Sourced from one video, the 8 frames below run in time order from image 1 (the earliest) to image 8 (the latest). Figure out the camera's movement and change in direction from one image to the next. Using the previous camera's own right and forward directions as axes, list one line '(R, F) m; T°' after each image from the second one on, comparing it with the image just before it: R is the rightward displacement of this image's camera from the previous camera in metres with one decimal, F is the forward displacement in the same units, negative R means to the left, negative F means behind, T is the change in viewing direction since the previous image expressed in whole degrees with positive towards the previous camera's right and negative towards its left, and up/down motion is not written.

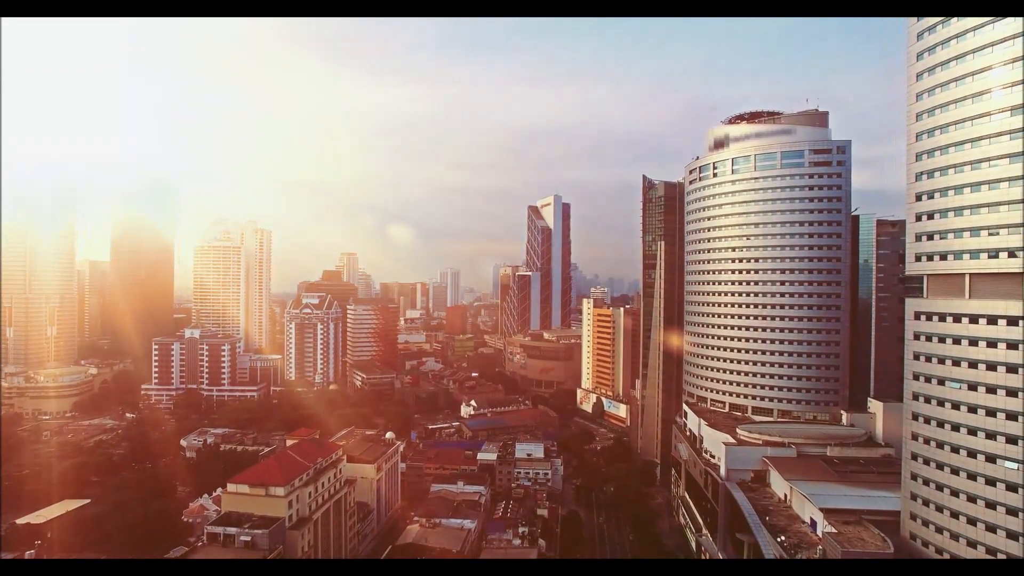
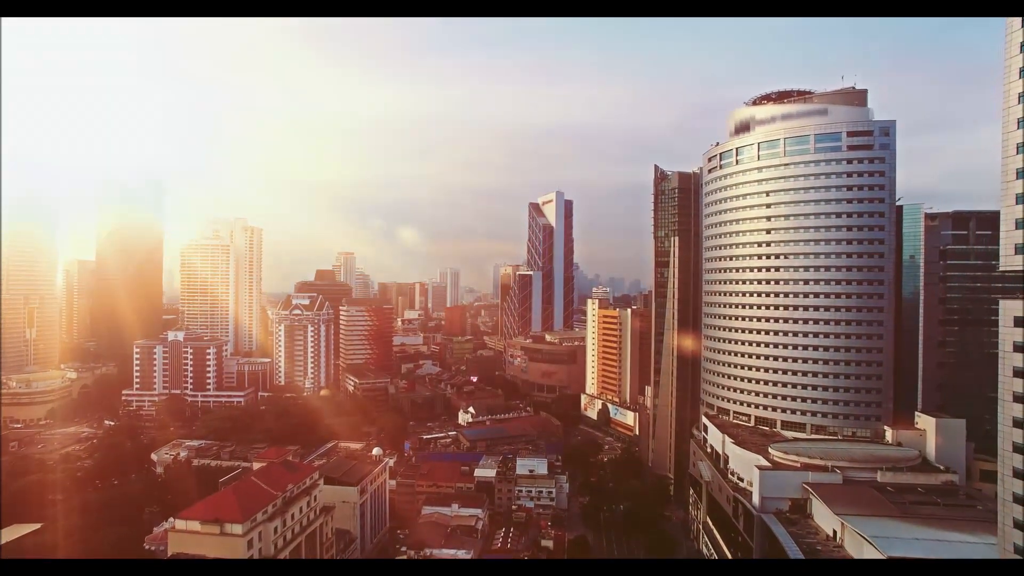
(0.0, +0.6) m; 0°
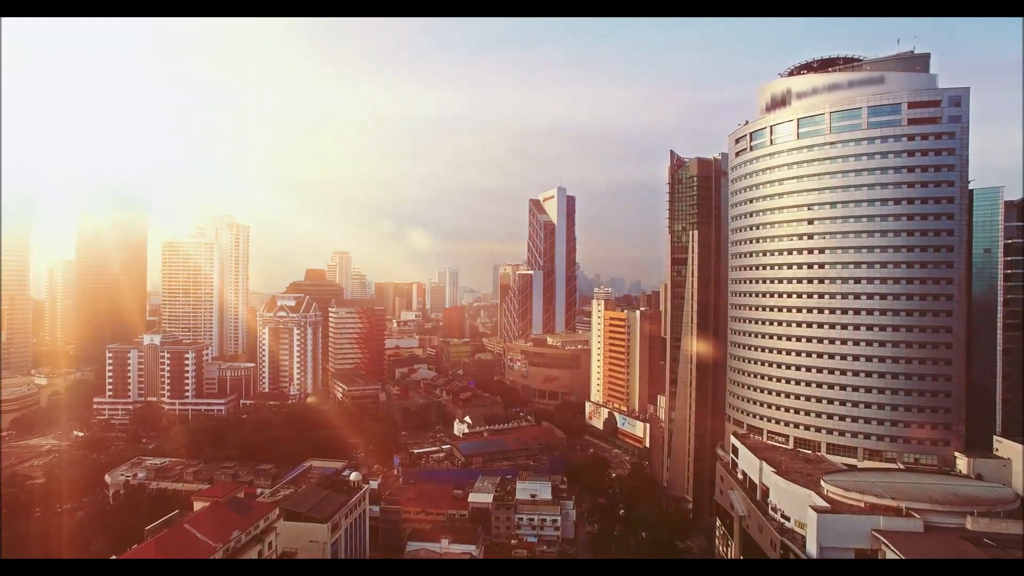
(0.0, +0.7) m; 0°
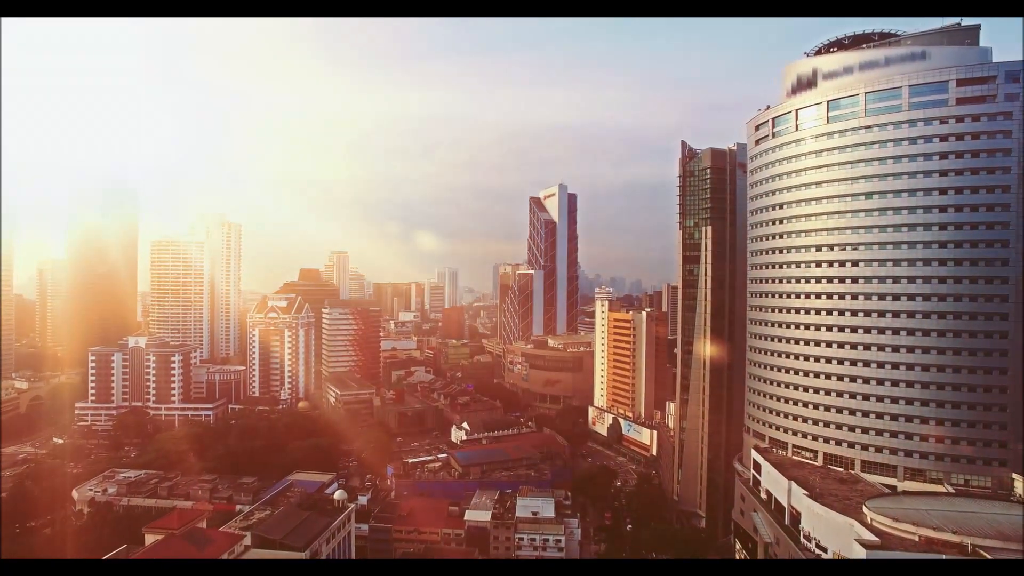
(0.0, +0.4) m; 0°
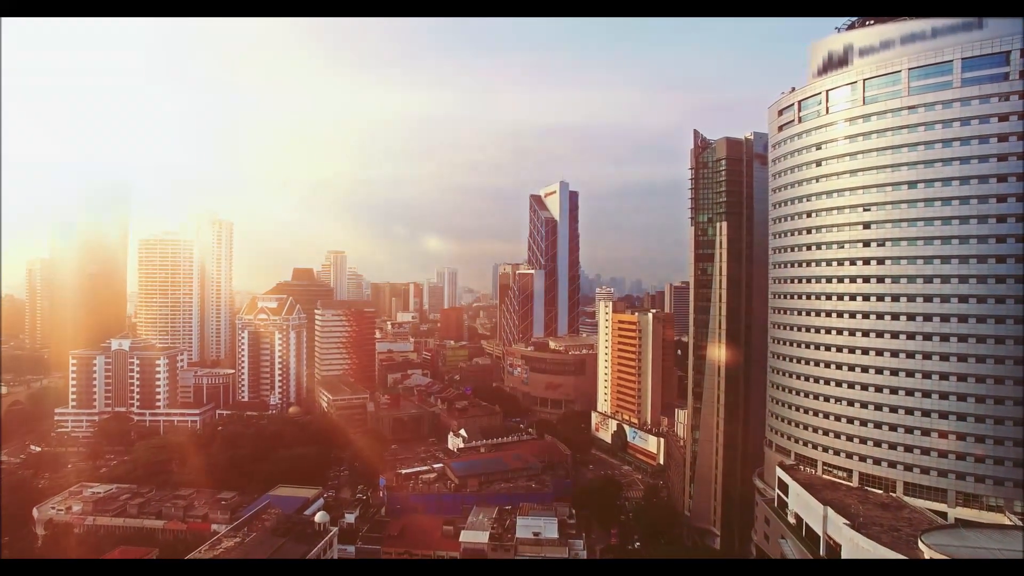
(0.0, +0.4) m; 0°
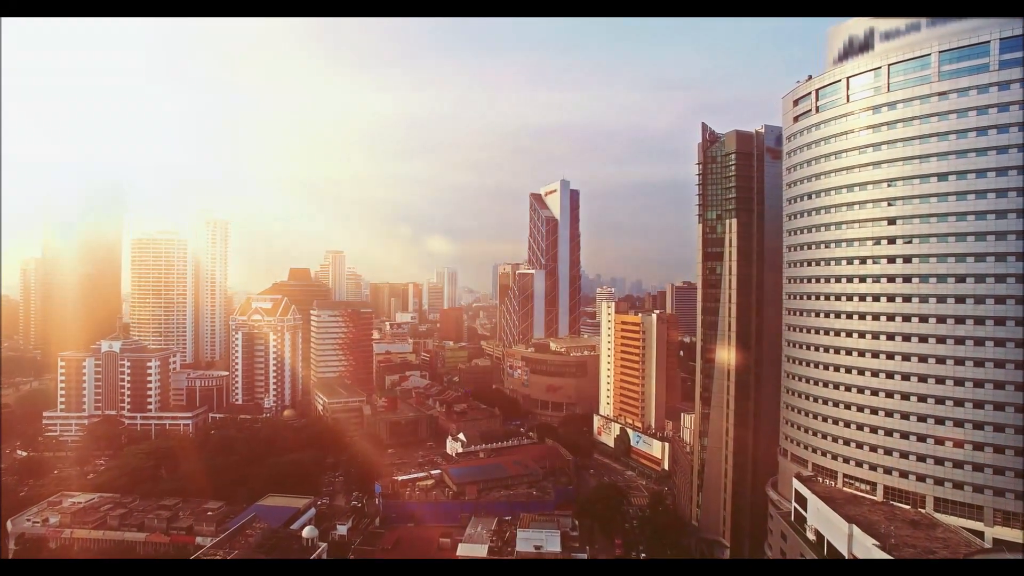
(0.0, +0.2) m; 0°
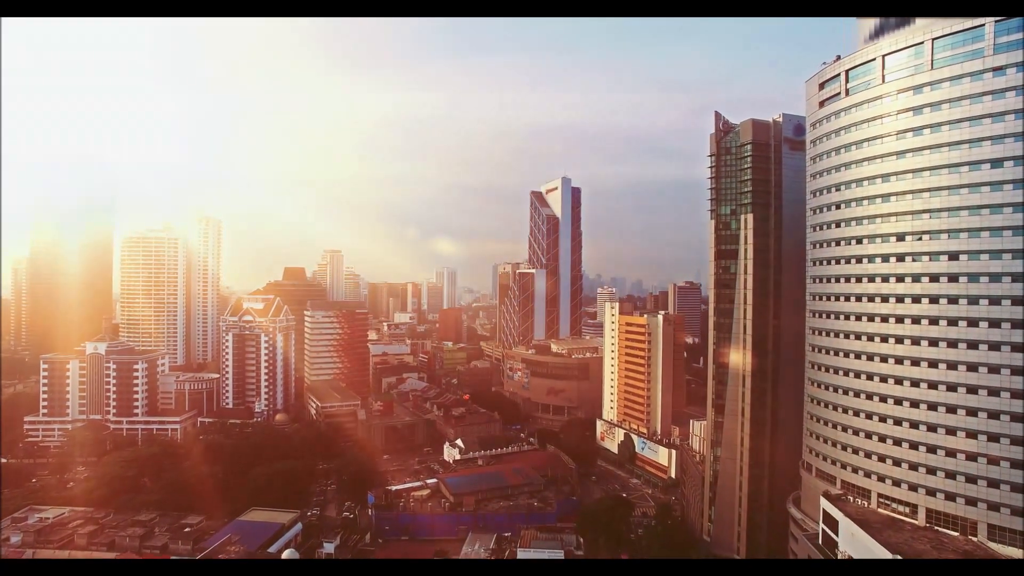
(0.0, +0.3) m; 0°
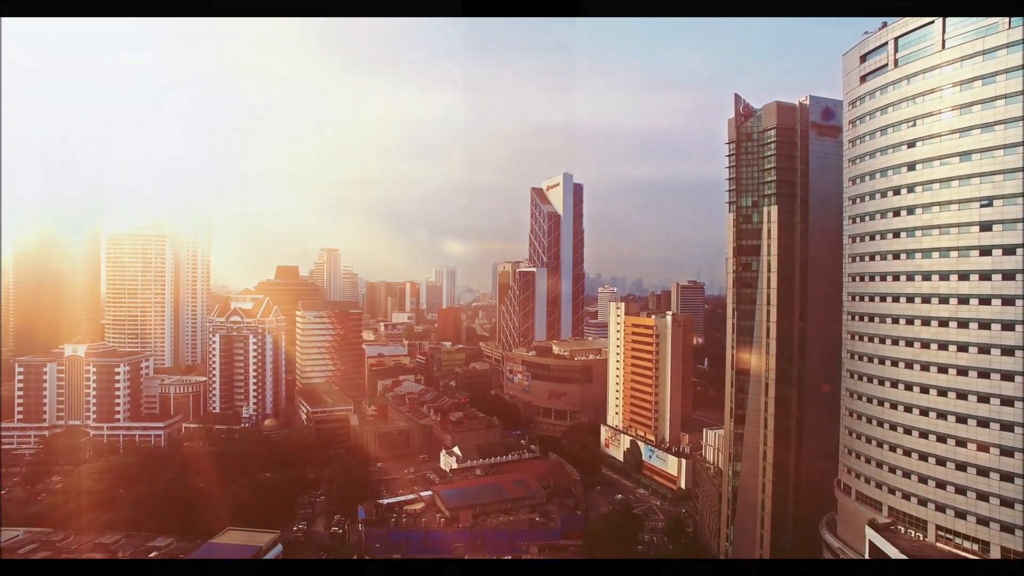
(0.0, +0.4) m; 0°
